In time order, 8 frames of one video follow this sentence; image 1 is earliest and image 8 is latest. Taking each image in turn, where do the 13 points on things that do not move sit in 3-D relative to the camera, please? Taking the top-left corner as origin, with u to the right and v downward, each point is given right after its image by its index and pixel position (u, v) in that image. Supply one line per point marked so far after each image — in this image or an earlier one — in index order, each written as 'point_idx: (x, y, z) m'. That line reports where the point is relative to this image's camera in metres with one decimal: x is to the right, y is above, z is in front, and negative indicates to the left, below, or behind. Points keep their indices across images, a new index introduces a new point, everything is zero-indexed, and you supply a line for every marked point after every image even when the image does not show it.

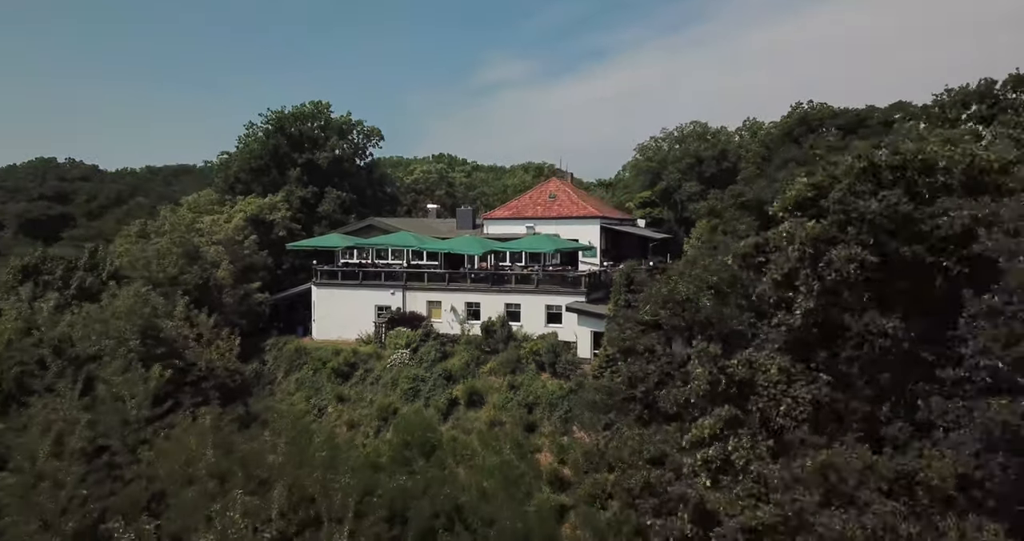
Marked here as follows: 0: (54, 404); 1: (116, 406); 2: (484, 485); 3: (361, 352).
0: (-4.7, -1.5, +8.3) m
1: (-4.2, -1.5, +8.5) m
2: (-0.3, -1.9, +8.1) m
3: (-2.5, -1.3, +13.2) m
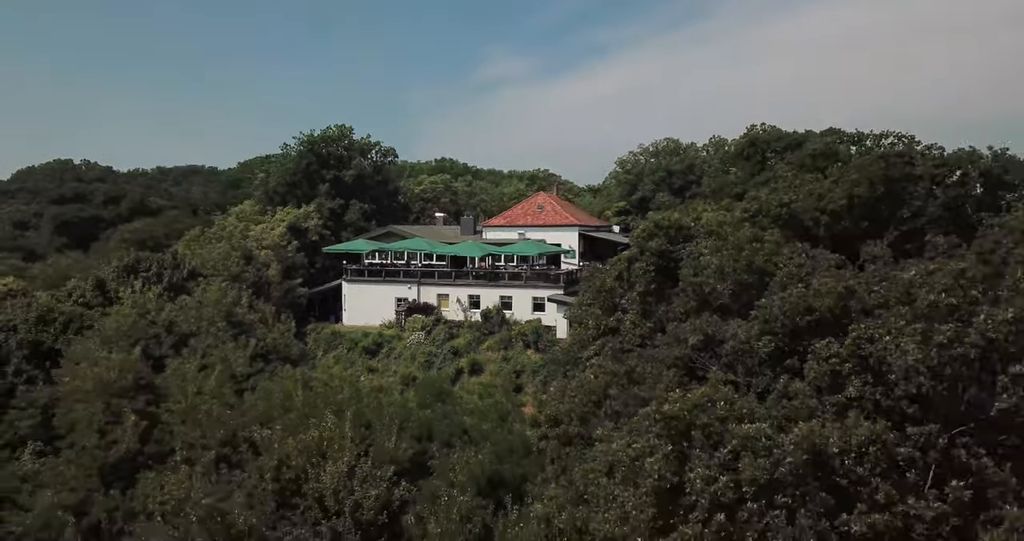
0: (-4.8, -1.5, +11.9) m
1: (-4.4, -1.5, +12.1) m
2: (-0.5, -1.9, +11.7) m
3: (-2.7, -1.3, +16.8) m
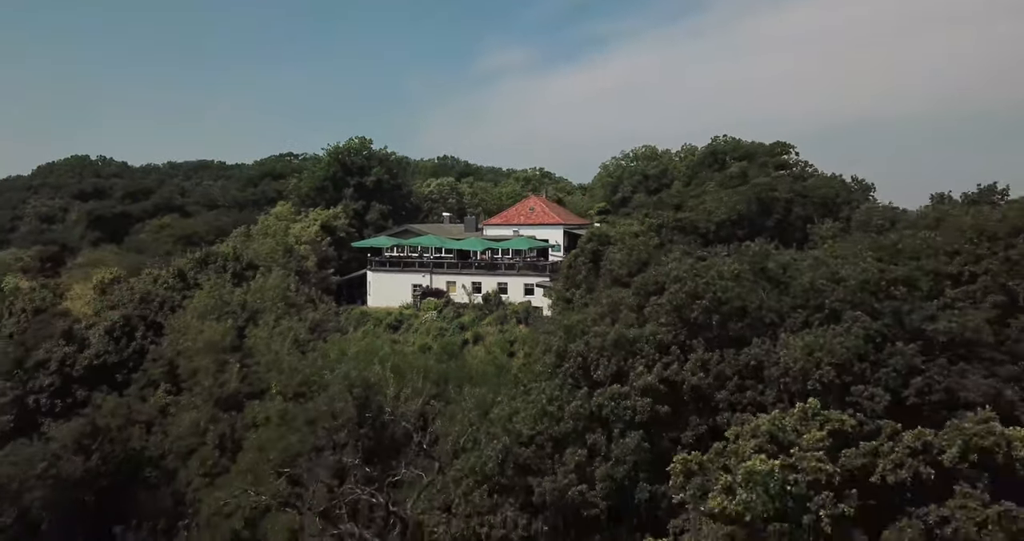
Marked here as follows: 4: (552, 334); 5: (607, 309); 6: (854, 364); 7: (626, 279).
0: (-5.0, -1.3, +16.0) m
1: (-4.5, -1.3, +16.2) m
2: (-0.6, -1.7, +15.7) m
3: (-2.8, -1.1, +20.8) m
4: (+0.7, -0.5, +10.8) m
5: (+1.1, -0.4, +10.3) m
6: (+2.7, -0.8, +6.8) m
7: (+1.5, 0.0, +11.8) m
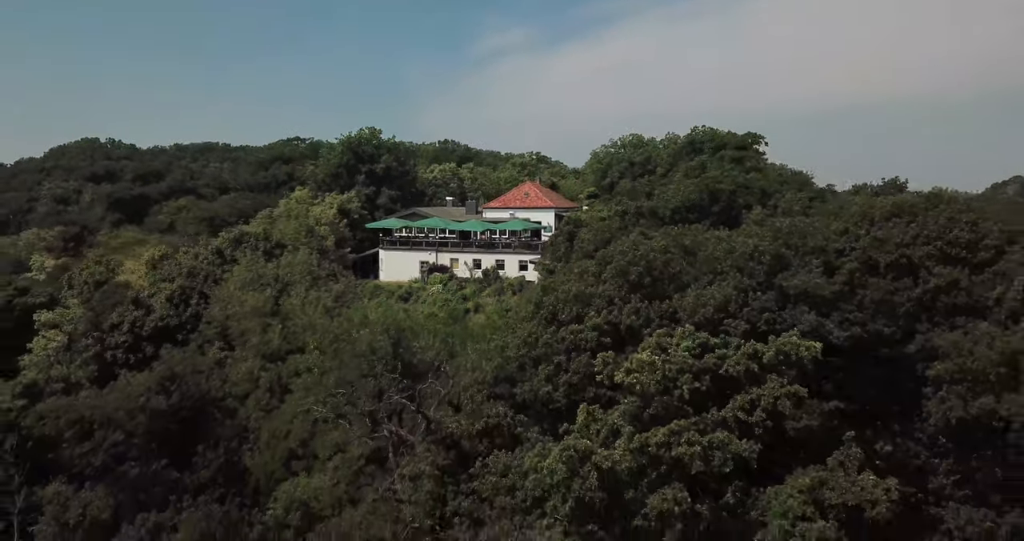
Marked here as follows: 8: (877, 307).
0: (-5.1, -0.8, +18.9) m
1: (-4.6, -0.8, +19.1) m
2: (-0.7, -1.2, +18.6) m
3: (-2.9, -0.4, +23.7) m
4: (+0.6, -0.1, +13.7) m
5: (+1.0, 0.0, +13.2) m
6: (+2.6, -0.5, +9.7) m
7: (+1.4, +0.4, +14.7) m
8: (+4.7, -0.5, +10.1) m
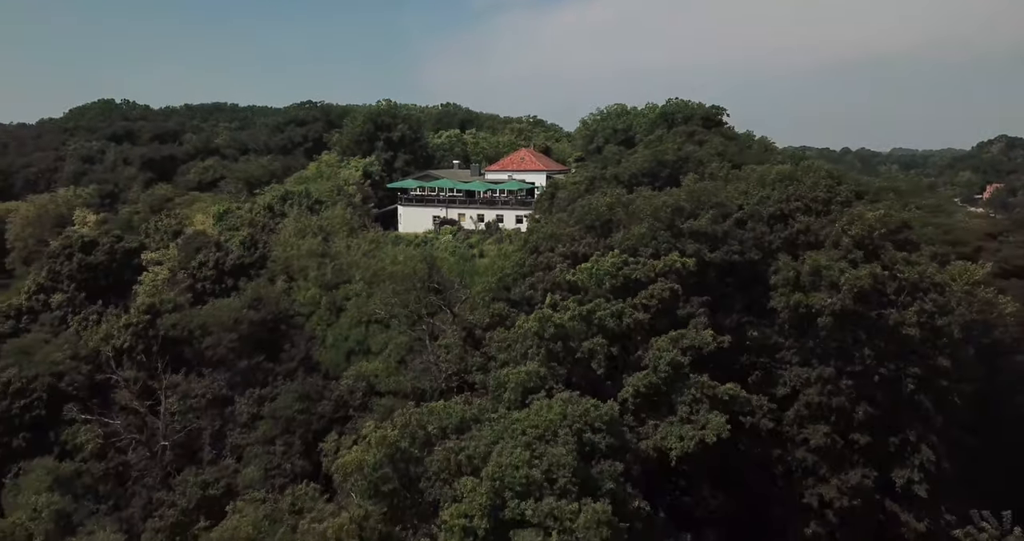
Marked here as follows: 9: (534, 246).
0: (-5.2, +0.7, +23.9) m
1: (-4.7, +0.7, +24.1) m
2: (-0.8, +0.3, +23.7) m
3: (-3.0, +1.3, +28.8) m
4: (+0.5, +1.1, +18.7) m
5: (+0.9, +1.2, +18.2) m
6: (+2.5, +0.5, +14.8) m
7: (+1.4, +1.7, +19.7) m
8: (+4.6, +0.5, +15.2) m
9: (+0.5, +0.5, +17.4) m
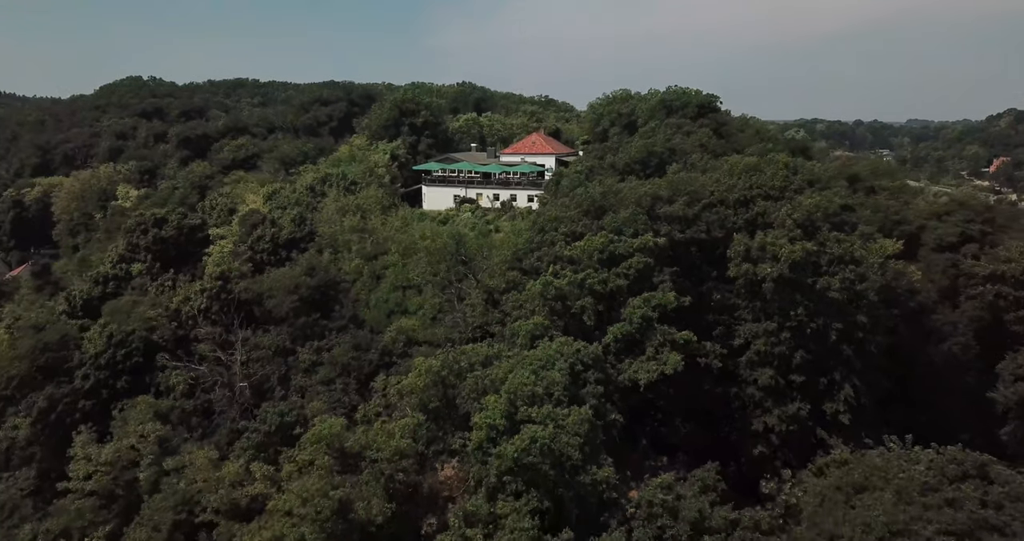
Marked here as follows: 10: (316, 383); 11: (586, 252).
0: (-4.7, +1.6, +27.7) m
1: (-4.3, +1.6, +27.9) m
2: (-0.4, +1.2, +27.5) m
3: (-2.5, +2.4, +32.5) m
4: (+0.8, +1.8, +22.4) m
5: (+1.3, +1.9, +21.9) m
6: (+2.8, +1.1, +18.5) m
7: (+1.7, +2.4, +23.4) m
8: (+4.9, +1.1, +18.8) m
9: (+0.8, +1.2, +21.1) m
10: (-4.9, -2.8, +19.8) m
11: (+1.6, +0.4, +17.3) m
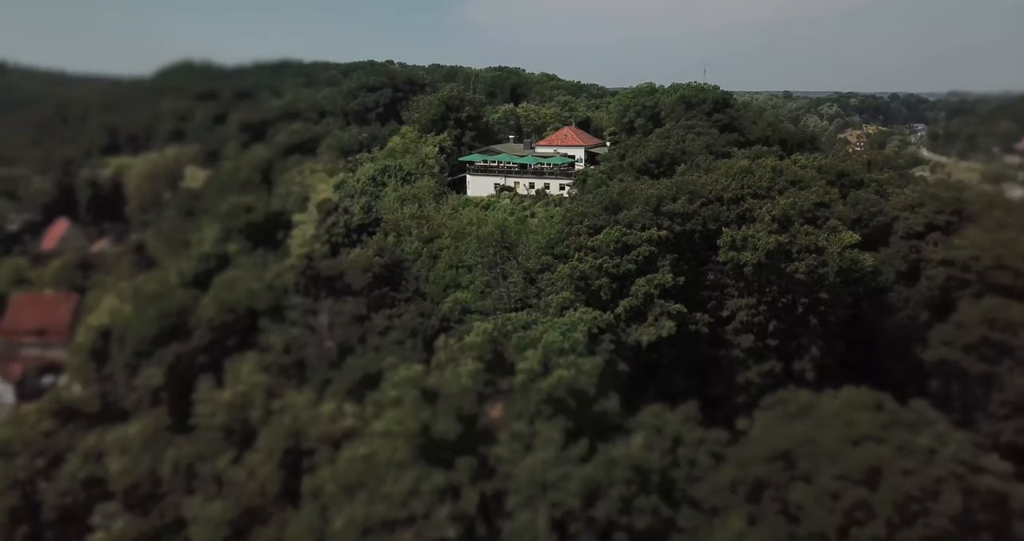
0: (-3.4, +2.5, +32.6) m
1: (-2.9, +2.5, +32.8) m
2: (+1.0, +1.9, +32.2) m
3: (-0.9, +3.3, +37.2) m
4: (+2.0, +2.4, +27.1) m
5: (+2.4, +2.4, +26.5) m
6: (+3.8, +1.5, +23.1) m
7: (+2.9, +3.0, +27.9) m
8: (+5.9, +1.5, +23.3) m
9: (+1.9, +1.8, +25.8) m
10: (-3.9, -2.3, +24.9) m
11: (+2.6, +0.8, +22.0) m
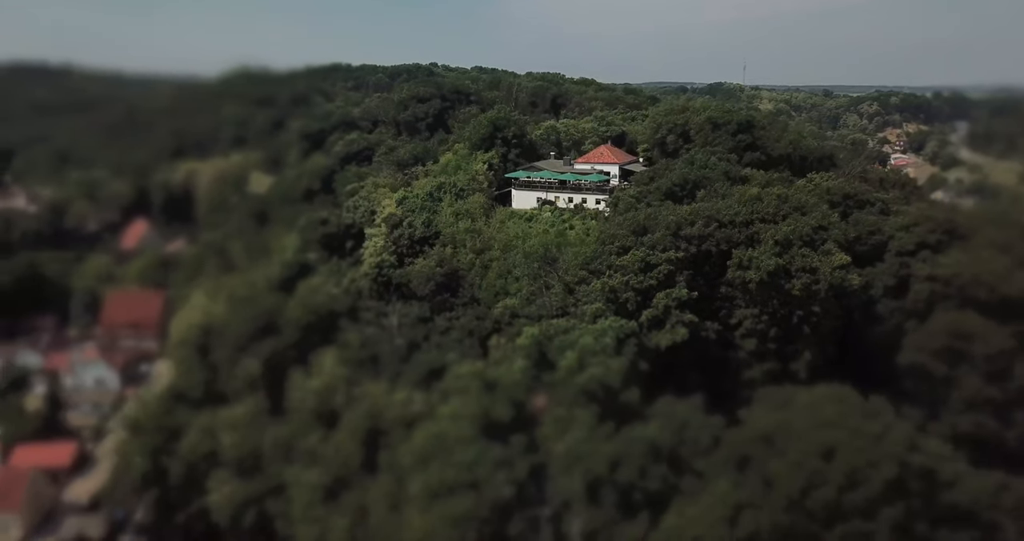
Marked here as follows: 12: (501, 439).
0: (-1.4, +2.1, +37.2) m
1: (-0.9, +2.1, +37.3) m
2: (+2.9, +1.6, +36.6) m
3: (+1.2, +3.0, +41.7) m
4: (+3.7, +2.0, +31.4) m
5: (+4.1, +2.0, +30.9) m
6: (+5.2, +1.1, +27.3) m
7: (+4.6, +2.6, +32.2) m
8: (+7.4, +1.0, +27.5) m
9: (+3.5, +1.3, +30.2) m
10: (-2.3, -2.7, +29.6) m
11: (+4.0, +0.3, +26.3) m
12: (-0.1, -3.3, +15.5) m
